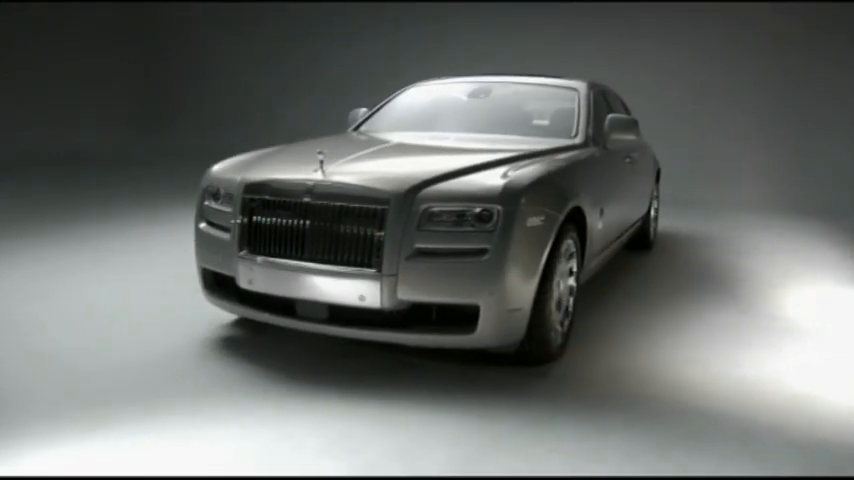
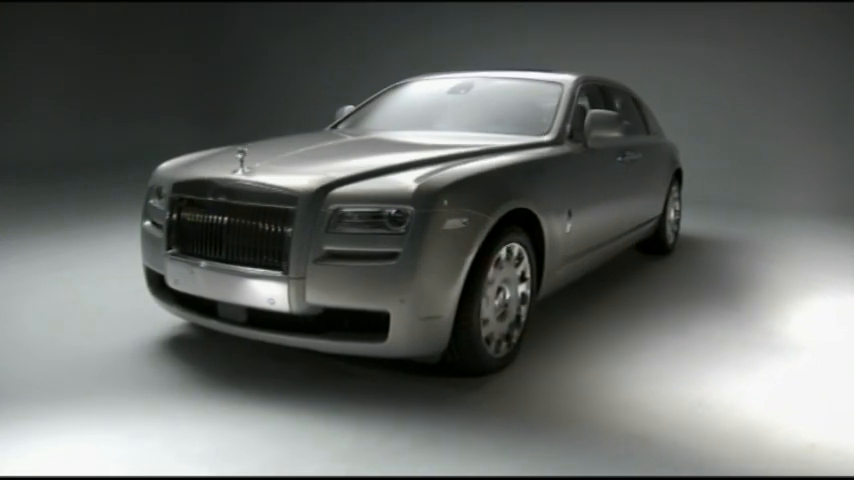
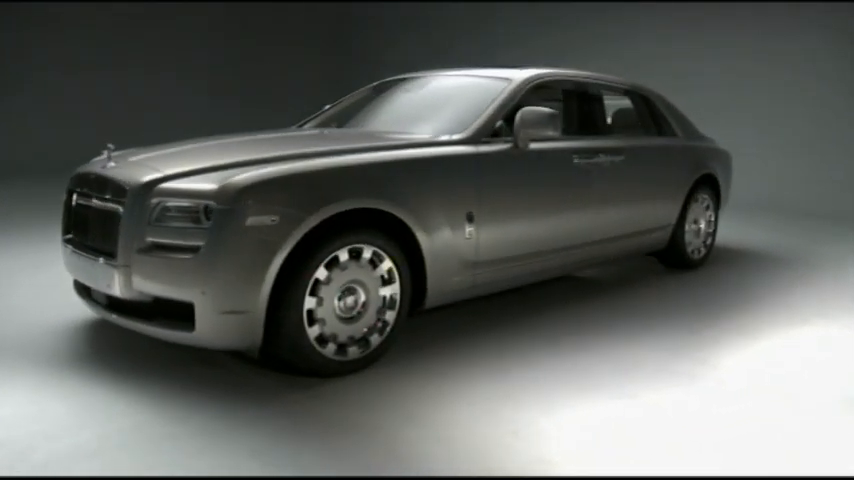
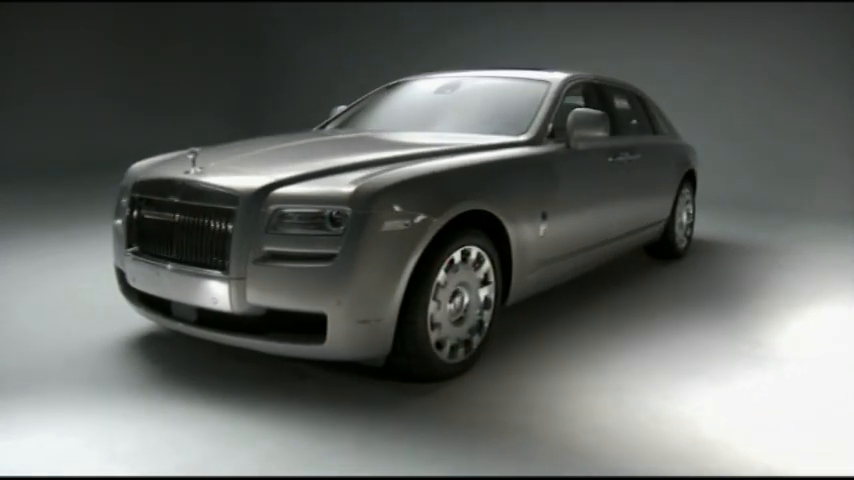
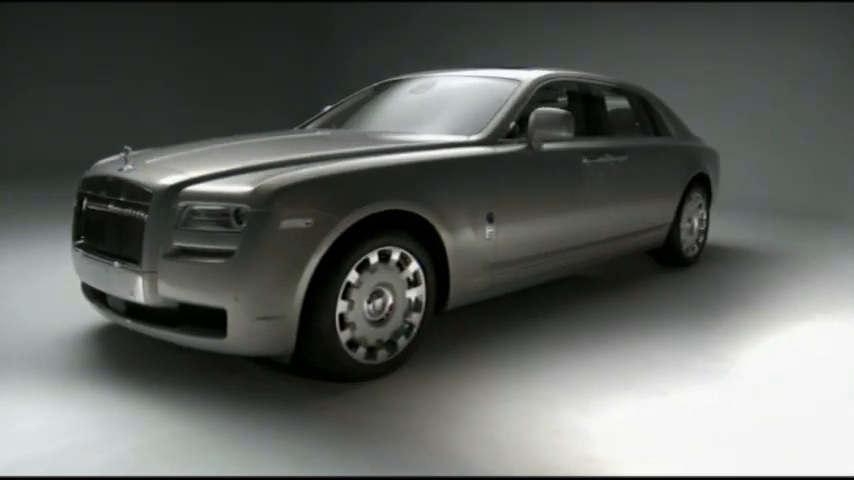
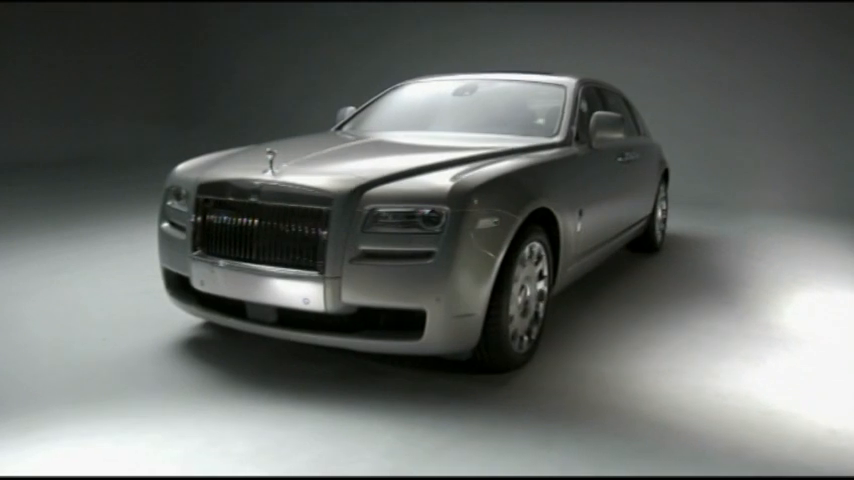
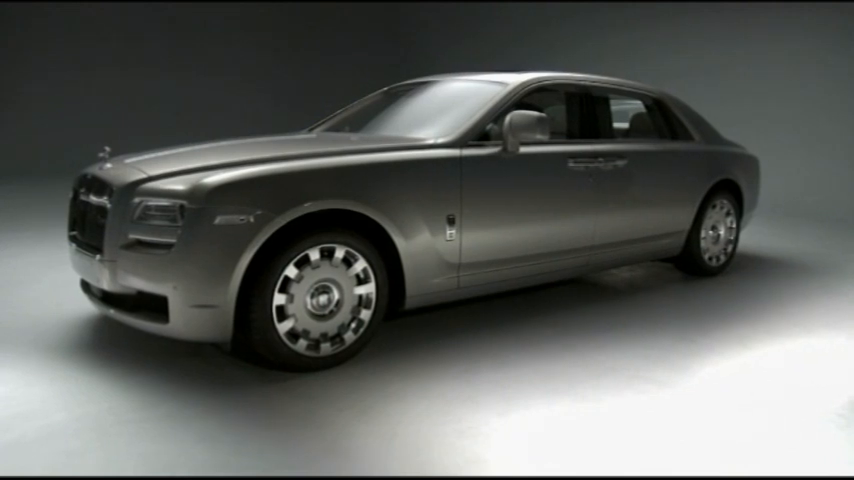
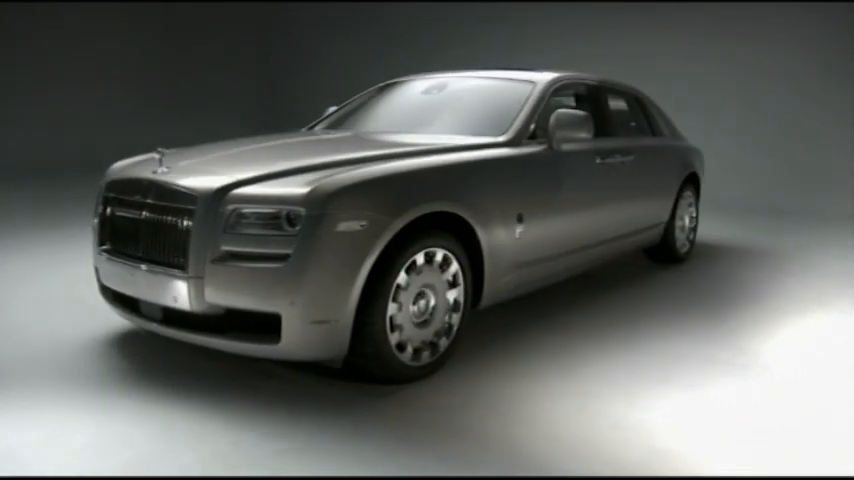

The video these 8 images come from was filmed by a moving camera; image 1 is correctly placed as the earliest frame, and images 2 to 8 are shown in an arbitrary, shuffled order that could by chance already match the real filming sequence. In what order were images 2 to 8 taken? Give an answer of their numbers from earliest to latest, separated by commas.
6, 2, 4, 8, 5, 3, 7
